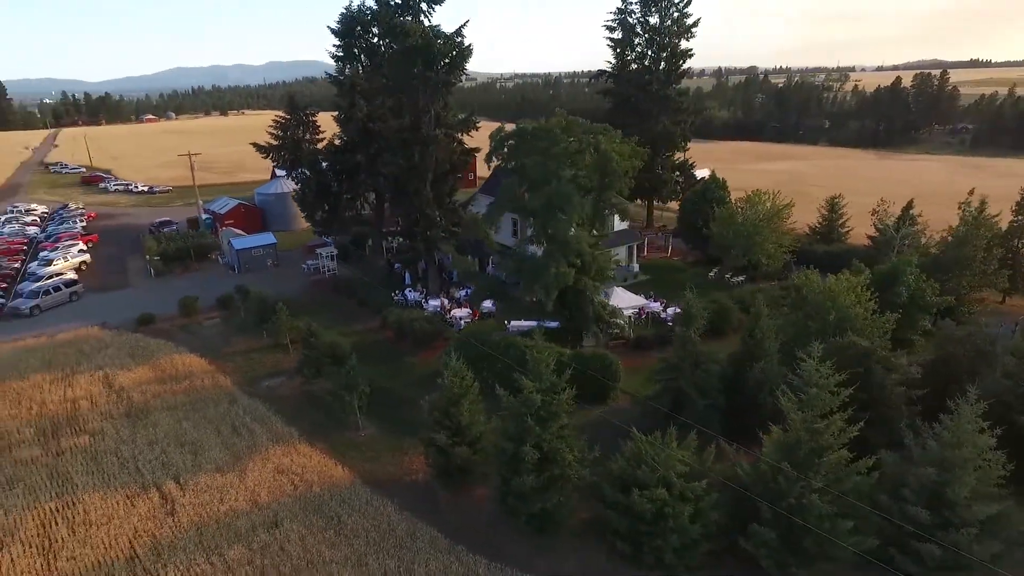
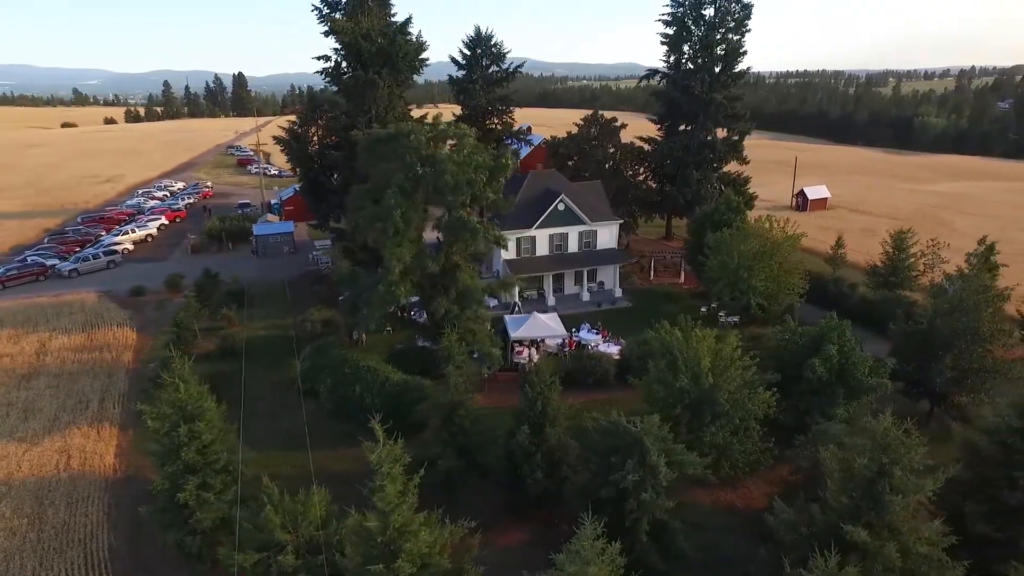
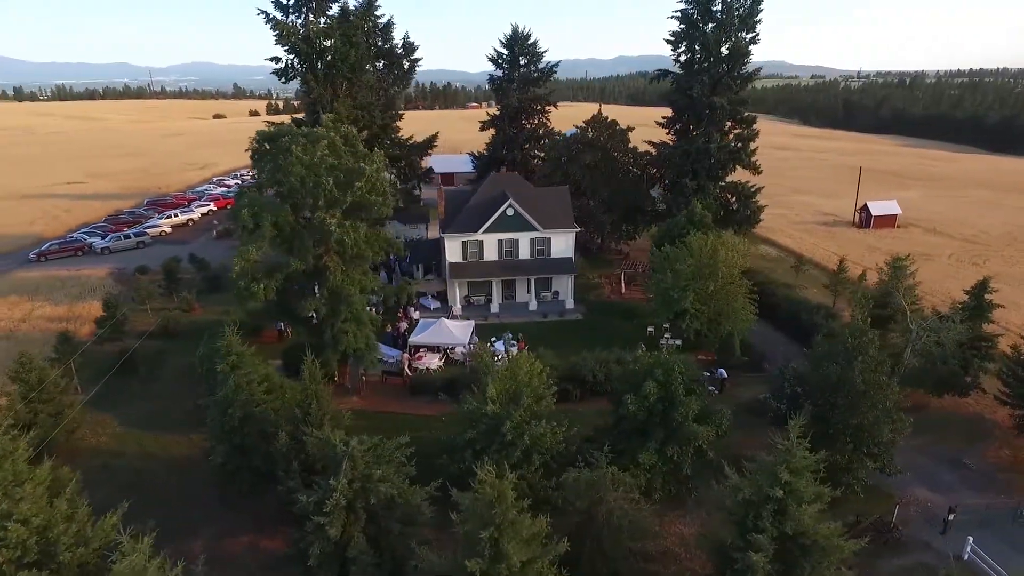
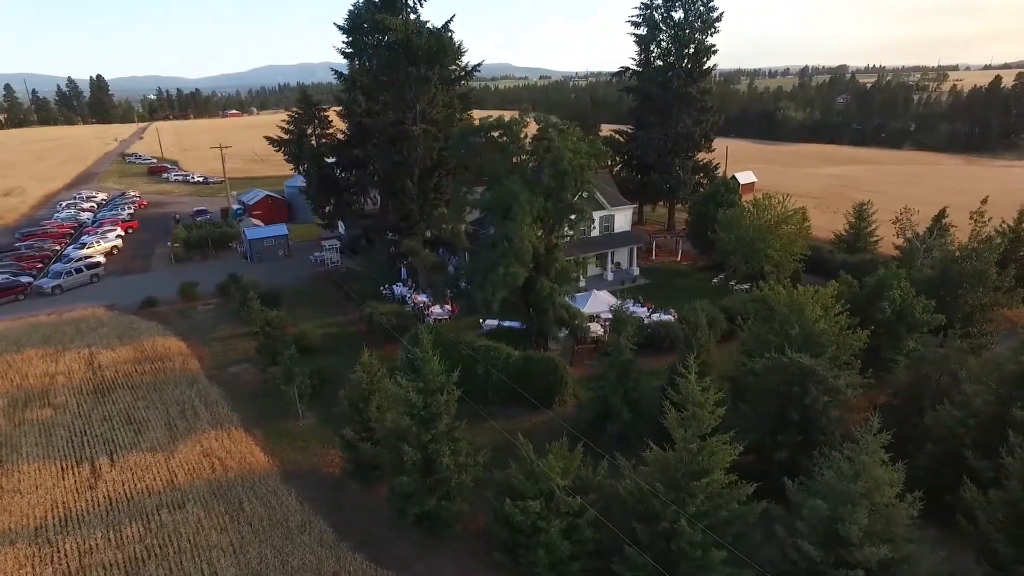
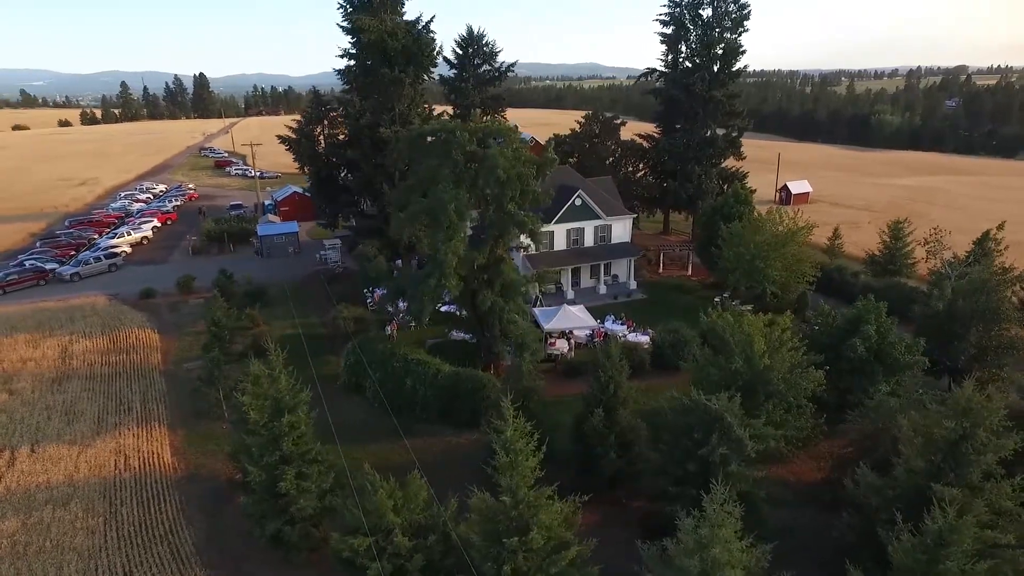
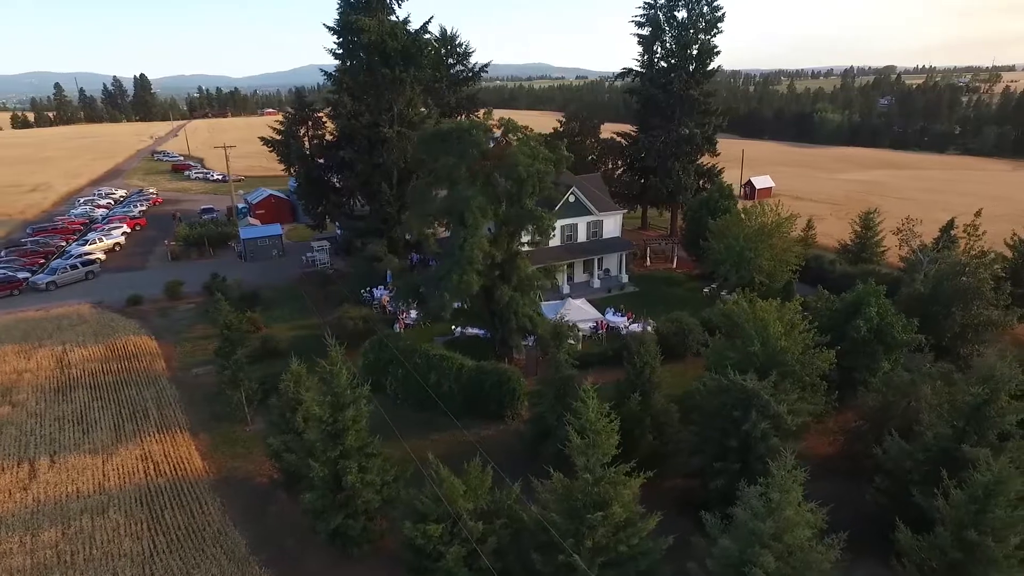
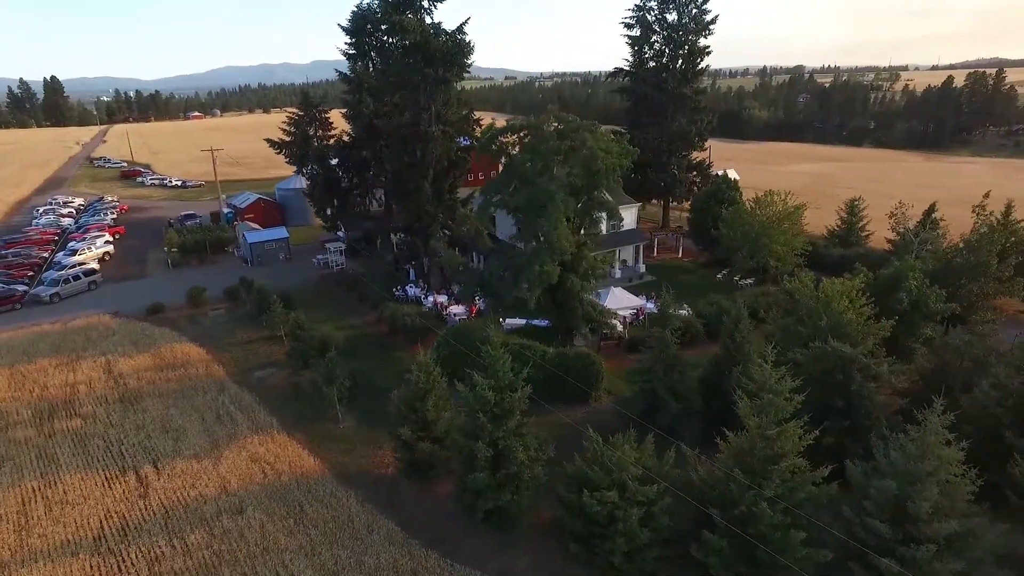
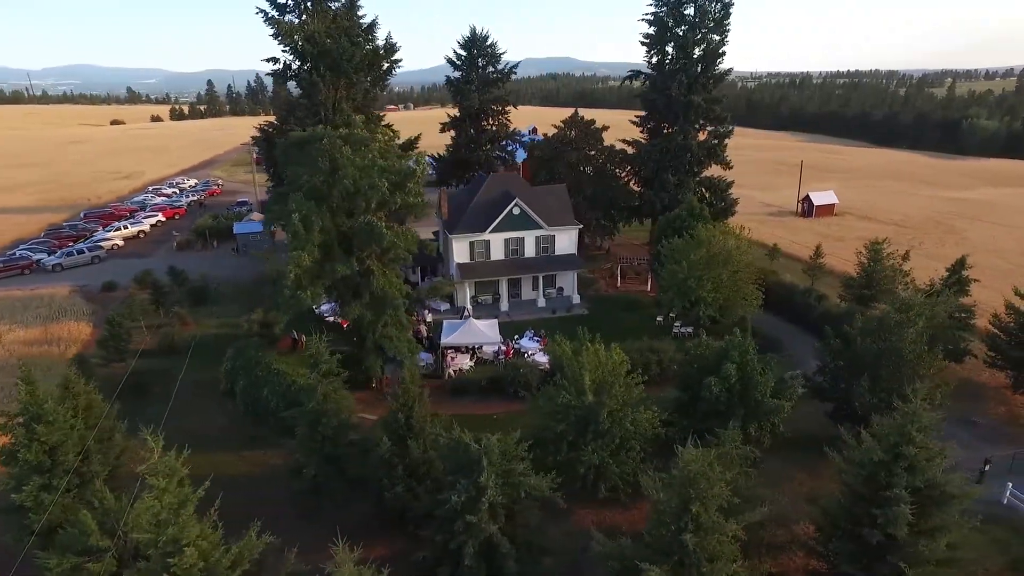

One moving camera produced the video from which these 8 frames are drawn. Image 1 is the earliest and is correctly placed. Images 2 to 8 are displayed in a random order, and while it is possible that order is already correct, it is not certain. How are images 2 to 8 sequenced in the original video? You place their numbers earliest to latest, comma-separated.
7, 4, 6, 5, 2, 8, 3
